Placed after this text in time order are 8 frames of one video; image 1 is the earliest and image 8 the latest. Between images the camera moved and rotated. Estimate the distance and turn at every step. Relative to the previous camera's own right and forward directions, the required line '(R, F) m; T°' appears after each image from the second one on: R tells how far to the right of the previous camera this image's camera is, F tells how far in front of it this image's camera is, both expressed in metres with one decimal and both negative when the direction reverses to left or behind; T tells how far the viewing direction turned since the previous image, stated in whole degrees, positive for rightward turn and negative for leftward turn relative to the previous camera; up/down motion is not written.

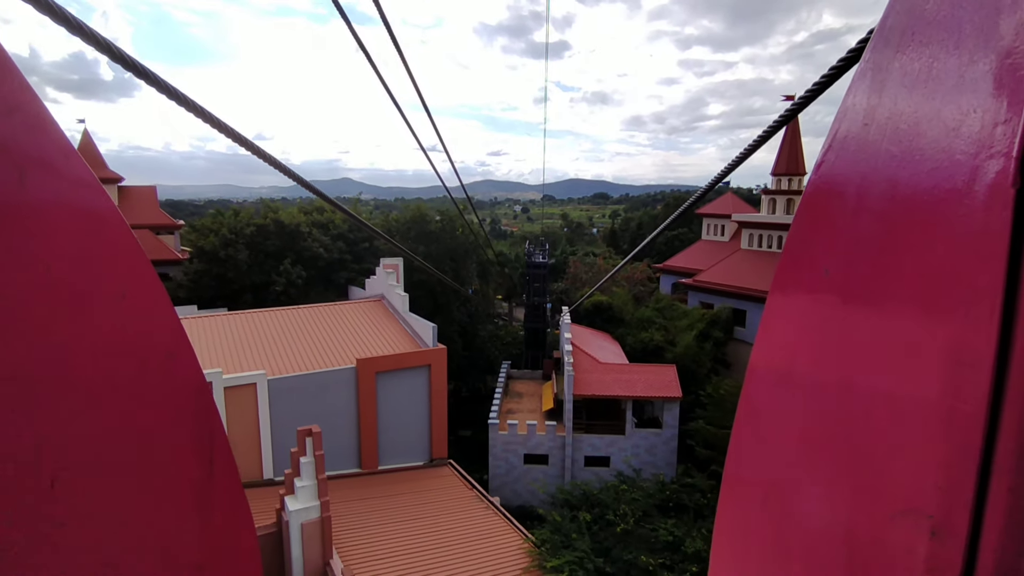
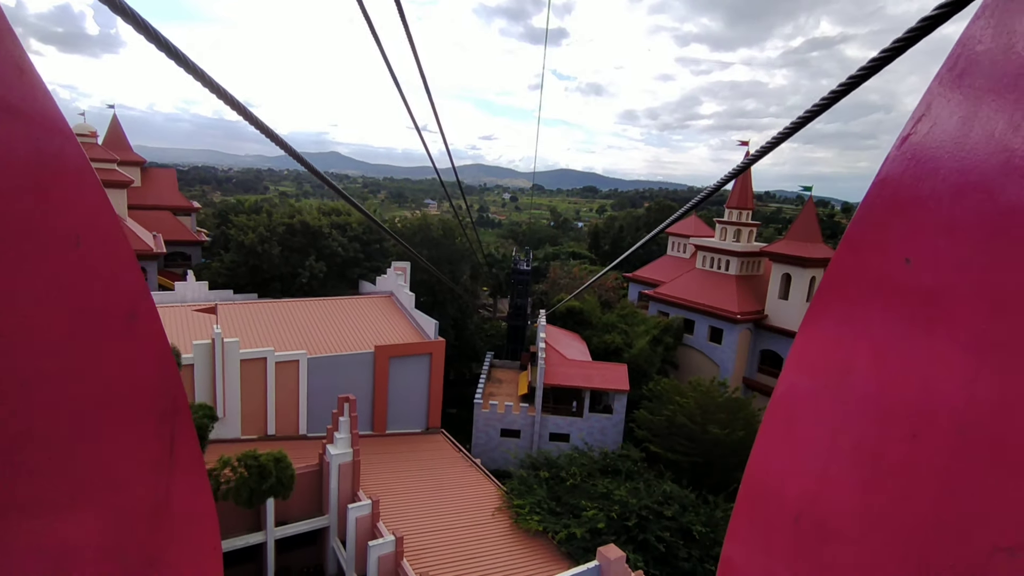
(0.0, -0.9) m; +2°
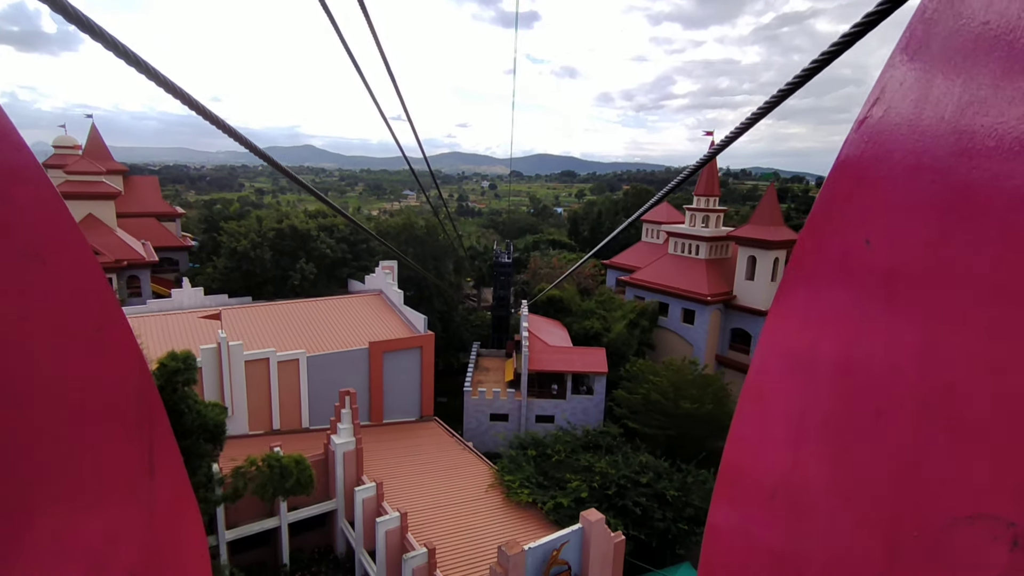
(0.0, -0.3) m; +2°
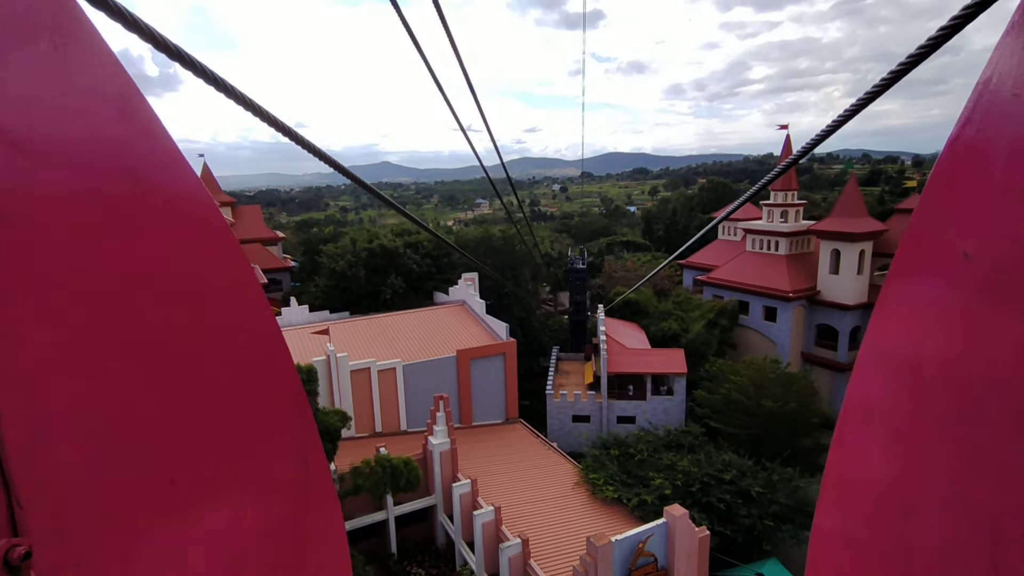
(0.0, -0.2) m; -7°
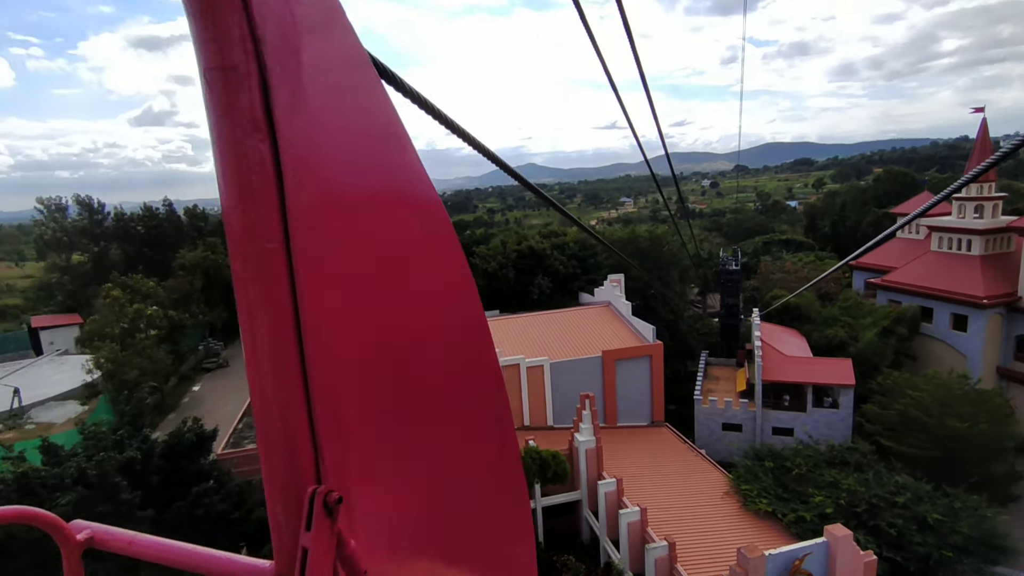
(0.0, -0.1) m; -14°
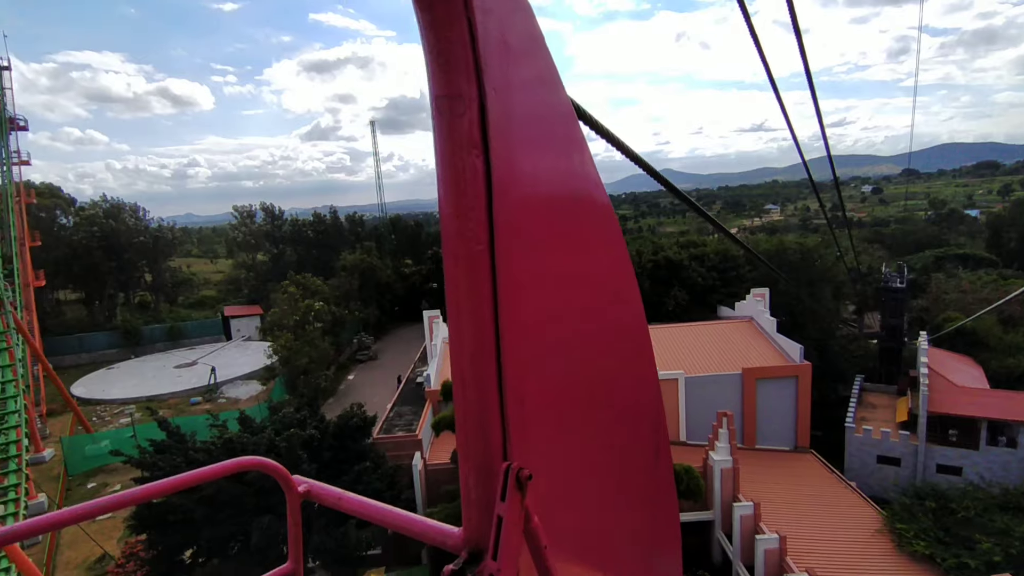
(0.0, -0.1) m; -13°
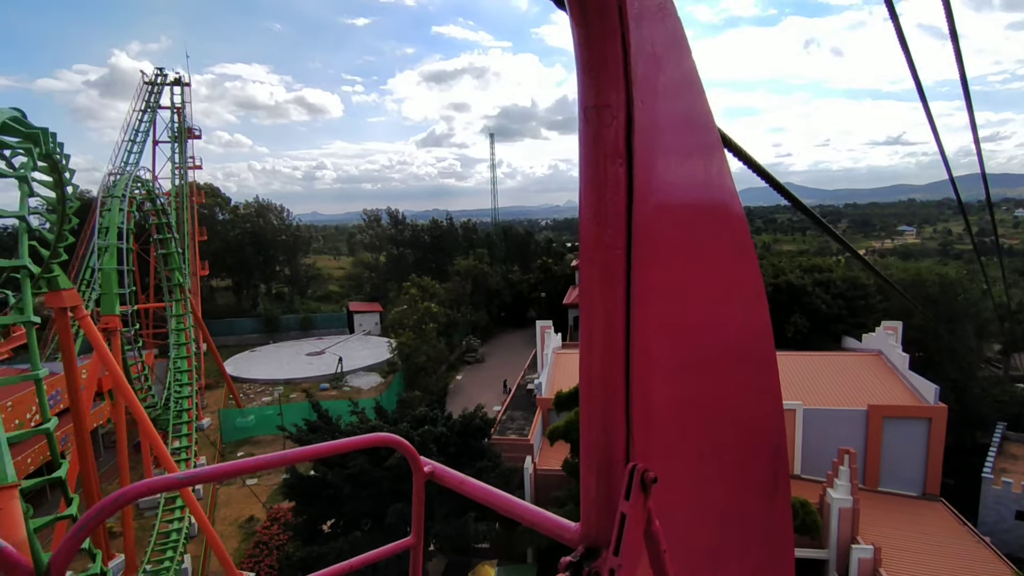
(-0.1, -0.2) m; -10°
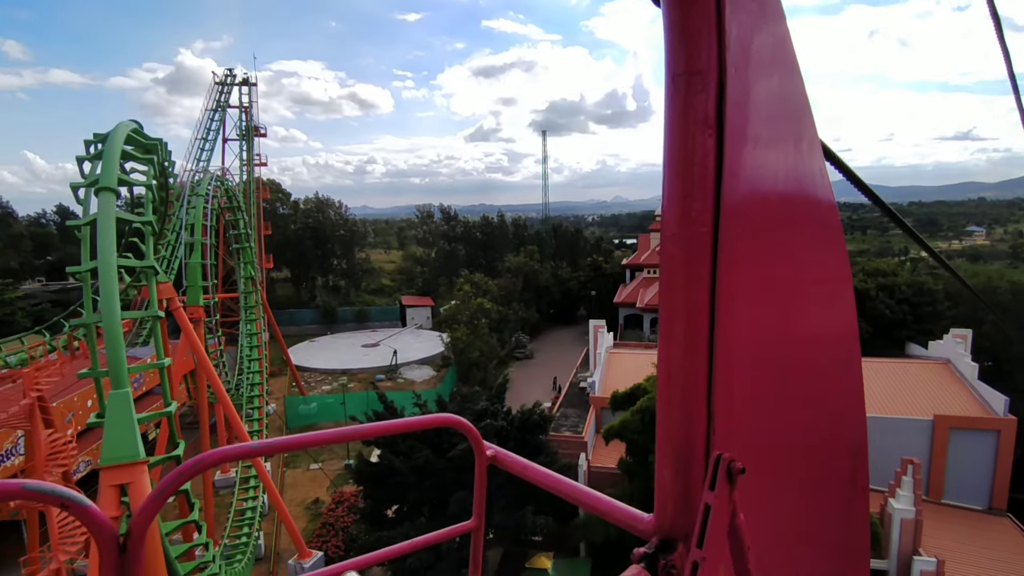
(-0.1, -0.1) m; -4°
